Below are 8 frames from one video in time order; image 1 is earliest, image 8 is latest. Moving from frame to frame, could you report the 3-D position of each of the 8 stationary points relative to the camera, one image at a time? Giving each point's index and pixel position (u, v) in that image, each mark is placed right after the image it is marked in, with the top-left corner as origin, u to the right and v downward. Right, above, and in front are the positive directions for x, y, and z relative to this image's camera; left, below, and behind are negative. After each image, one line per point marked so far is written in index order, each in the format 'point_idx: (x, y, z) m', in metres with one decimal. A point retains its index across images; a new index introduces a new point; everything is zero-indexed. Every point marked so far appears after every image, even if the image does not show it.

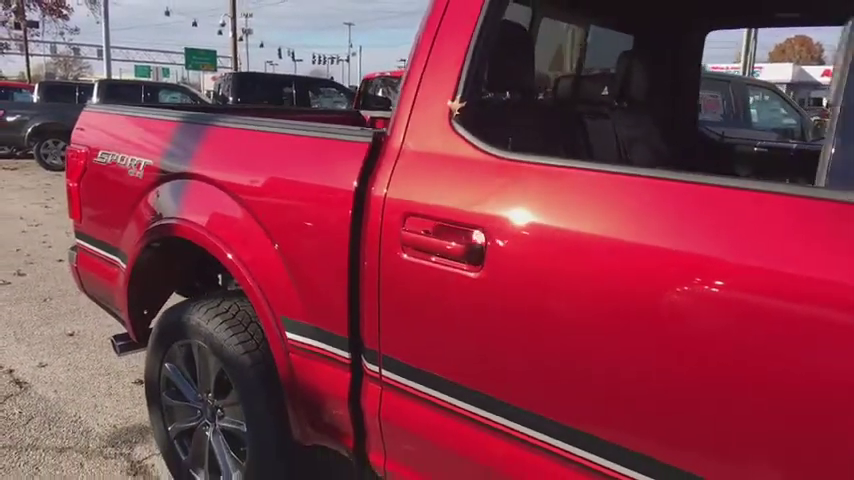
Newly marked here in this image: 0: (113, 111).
0: (-1.5, +0.6, +3.2) m
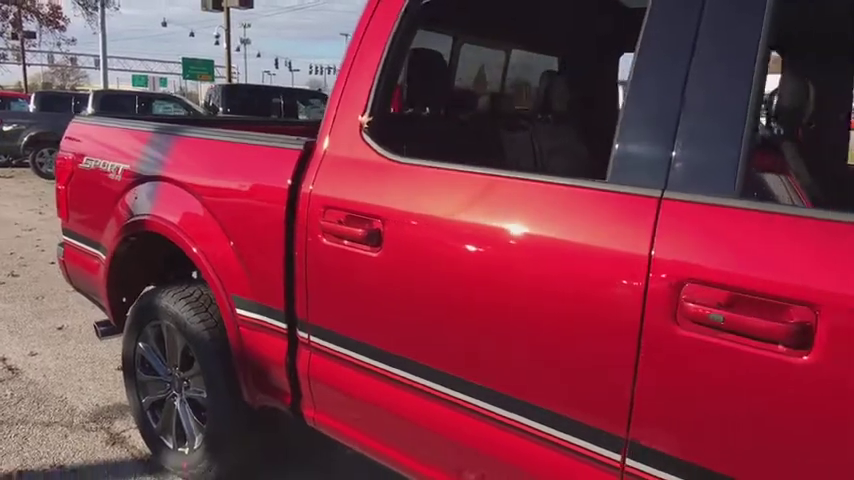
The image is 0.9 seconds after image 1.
0: (-1.7, +0.6, +3.6) m
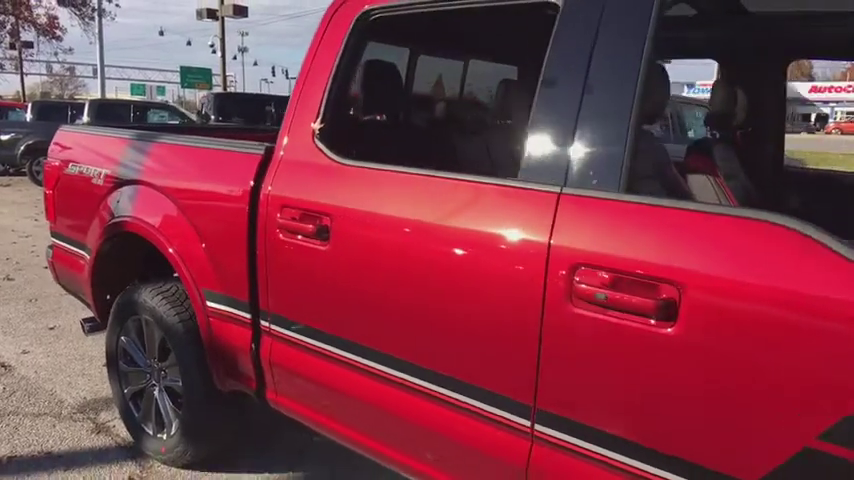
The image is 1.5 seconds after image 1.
0: (-1.9, +0.6, +3.8) m
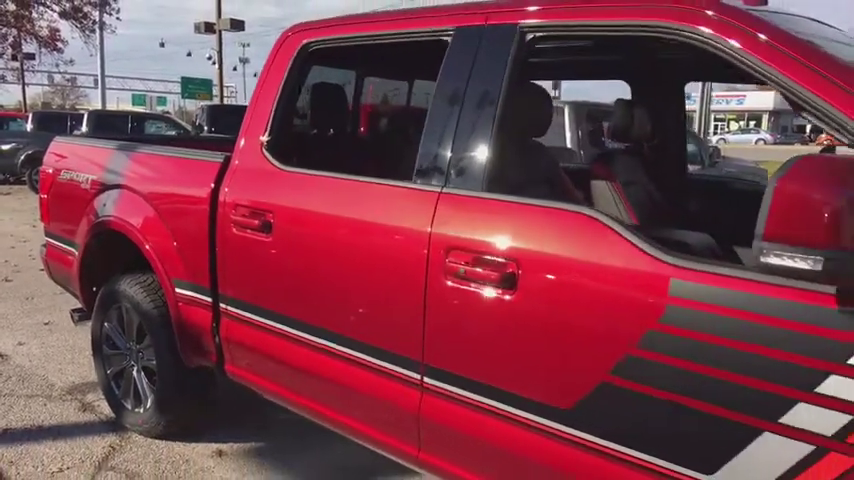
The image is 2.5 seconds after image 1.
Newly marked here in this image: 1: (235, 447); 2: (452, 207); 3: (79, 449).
0: (-2.2, +0.6, +4.3) m
1: (-1.0, -1.1, +3.6) m
2: (+0.1, +0.1, +2.2) m
3: (-1.8, -1.1, +3.5) m
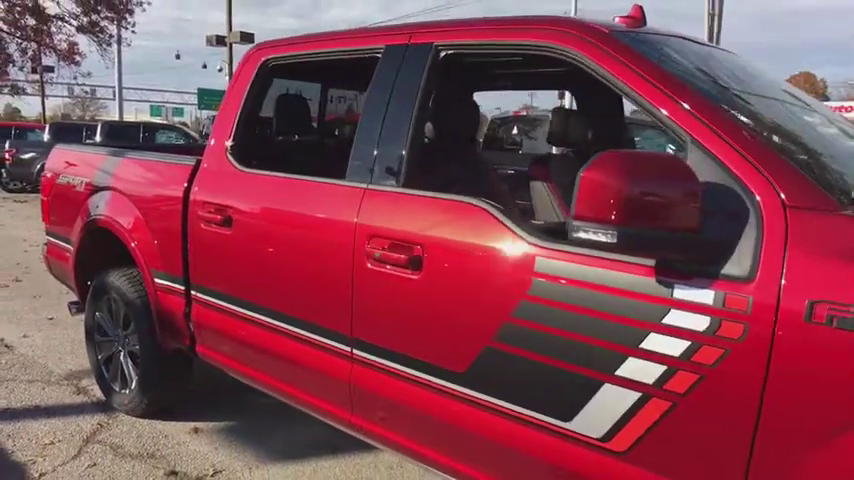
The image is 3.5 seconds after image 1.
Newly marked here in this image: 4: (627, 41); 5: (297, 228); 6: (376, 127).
0: (-2.4, +0.6, +4.7) m
1: (-1.2, -1.1, +3.9) m
2: (-0.2, +0.1, +2.5) m
3: (-2.0, -1.1, +3.9) m
4: (+0.6, +0.6, +2.1) m
5: (-0.5, 0.0, +2.8) m
6: (-0.2, +0.4, +2.7) m
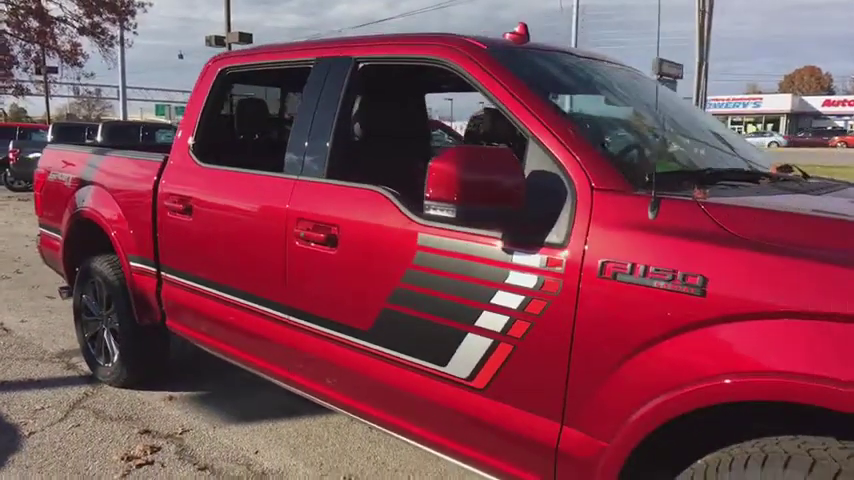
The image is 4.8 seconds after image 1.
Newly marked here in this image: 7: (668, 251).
0: (-2.7, +0.7, +5.1) m
1: (-1.6, -1.0, +4.4) m
2: (-0.5, +0.2, +3.0) m
3: (-2.4, -1.0, +4.4) m
4: (+0.3, +0.7, +2.6) m
5: (-0.9, +0.1, +3.2) m
6: (-0.5, +0.5, +3.1) m
7: (+0.7, 0.0, +1.9) m
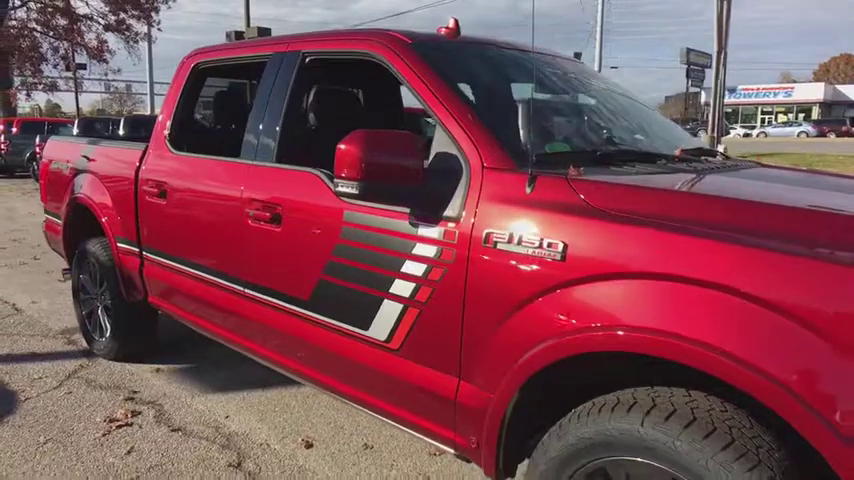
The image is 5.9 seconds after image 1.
0: (-2.9, +0.8, +5.5) m
1: (-1.8, -0.9, +4.7) m
2: (-0.8, +0.3, +3.3) m
3: (-2.6, -0.9, +4.8) m
4: (0.0, +0.8, +2.8) m
5: (-1.1, +0.2, +3.5) m
6: (-0.8, +0.6, +3.4) m
7: (+0.3, +0.1, +2.1) m
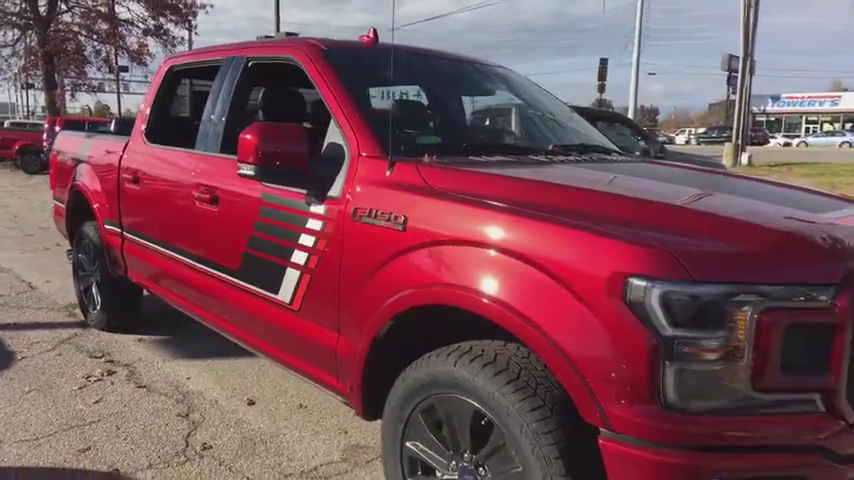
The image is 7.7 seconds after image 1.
0: (-3.2, +1.0, +6.1) m
1: (-2.1, -0.7, +5.3) m
2: (-1.2, +0.4, +3.8) m
3: (-2.9, -0.7, +5.4) m
4: (-0.4, +0.9, +3.3) m
5: (-1.5, +0.3, +4.0) m
6: (-1.2, +0.7, +3.9) m
7: (-0.1, +0.1, +2.6) m
